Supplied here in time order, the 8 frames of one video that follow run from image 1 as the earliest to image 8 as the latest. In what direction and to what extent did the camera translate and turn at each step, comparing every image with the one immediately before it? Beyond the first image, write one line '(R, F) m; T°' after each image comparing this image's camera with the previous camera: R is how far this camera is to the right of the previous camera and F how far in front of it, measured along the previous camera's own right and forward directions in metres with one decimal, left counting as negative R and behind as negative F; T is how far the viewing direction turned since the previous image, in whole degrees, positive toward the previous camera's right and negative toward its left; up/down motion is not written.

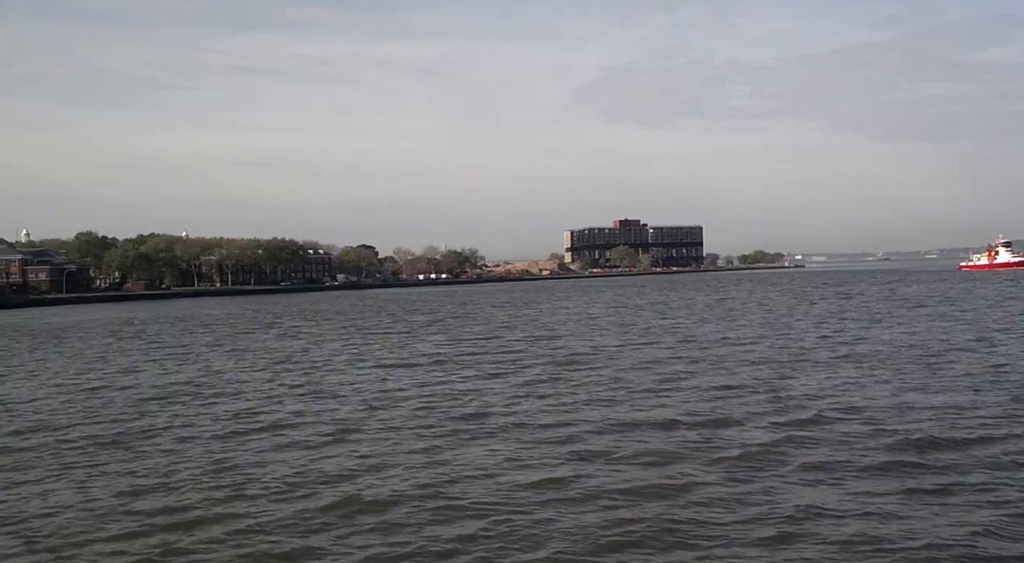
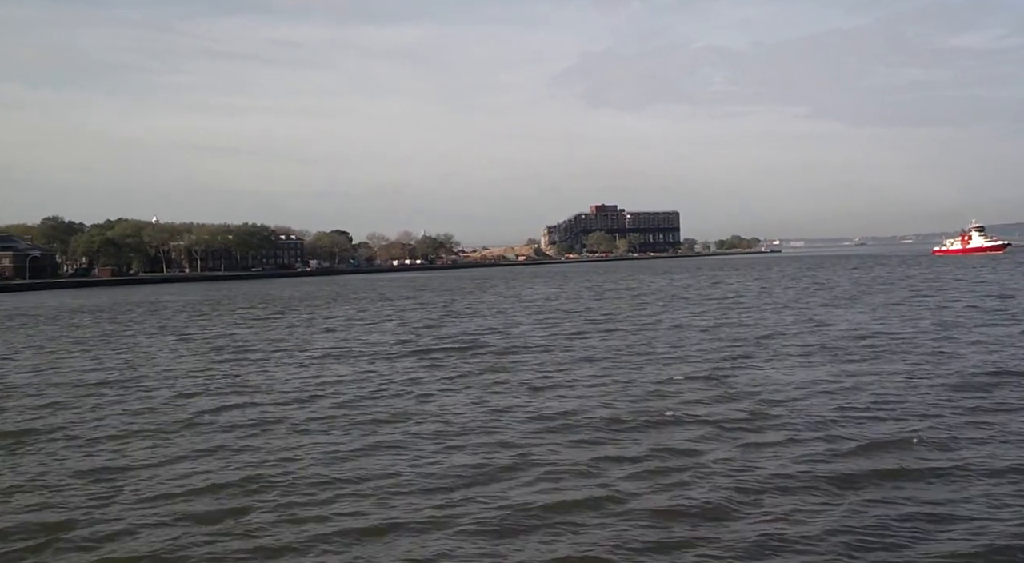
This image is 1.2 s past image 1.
(+0.5, +0.9) m; +1°
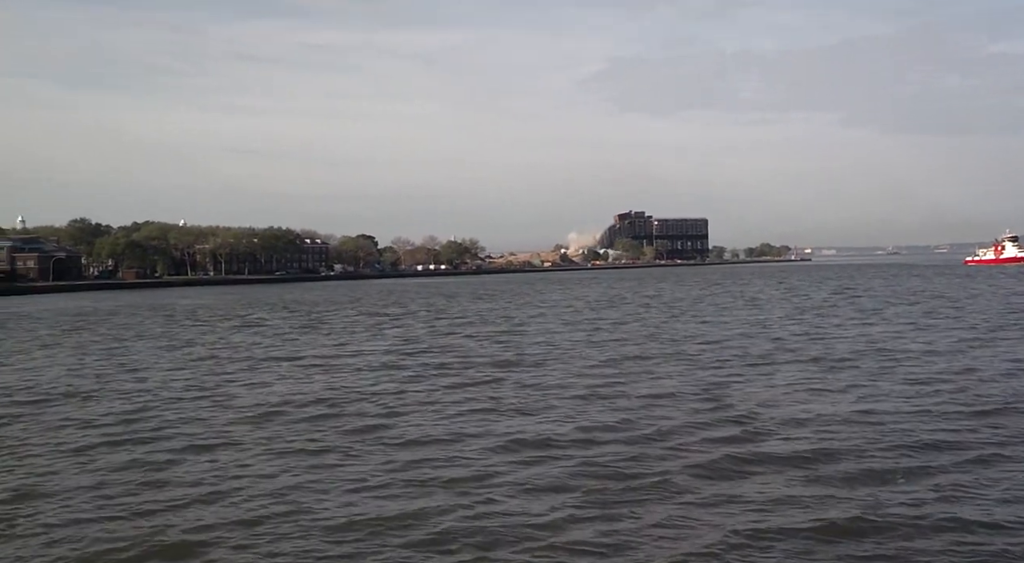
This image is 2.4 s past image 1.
(+0.5, +0.8) m; -1°
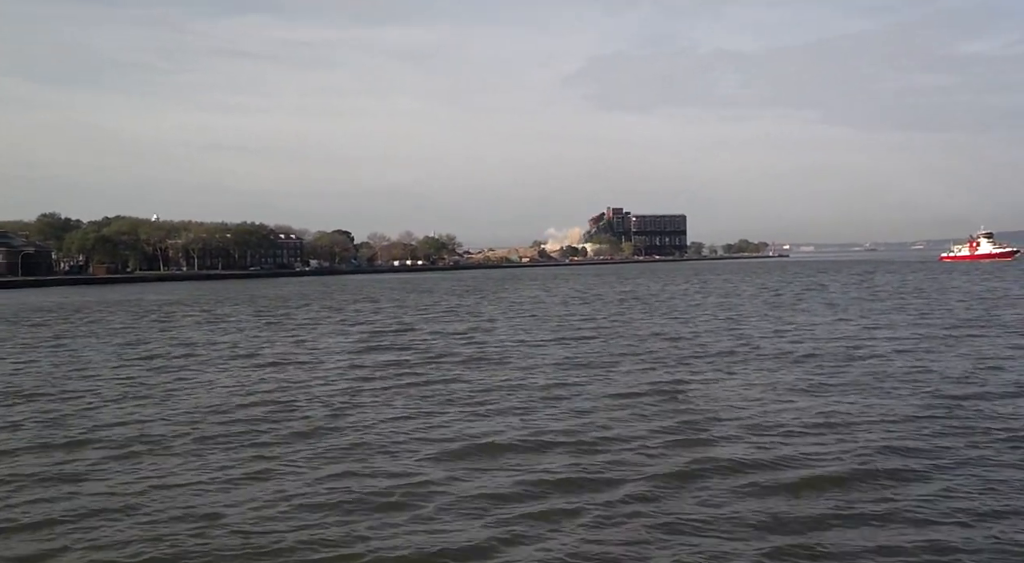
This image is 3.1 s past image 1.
(+0.2, +0.4) m; +1°
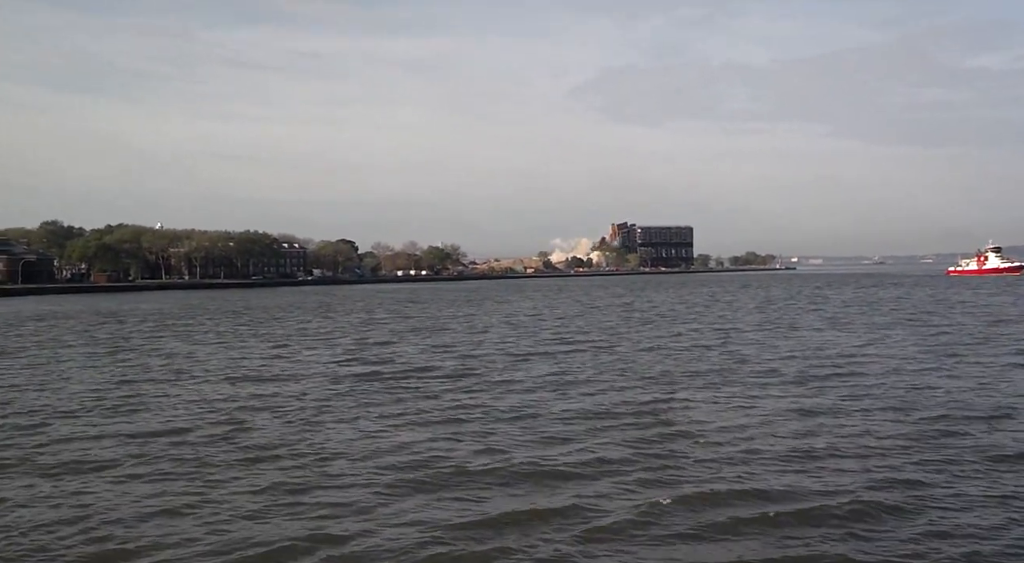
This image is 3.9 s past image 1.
(+0.3, +0.6) m; 0°
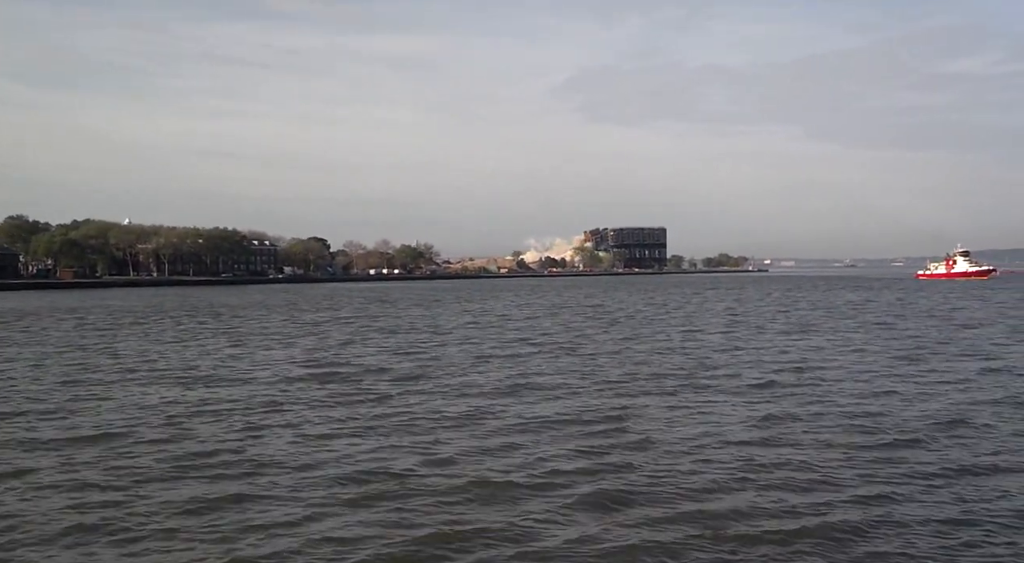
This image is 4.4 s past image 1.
(+0.2, +0.4) m; +1°
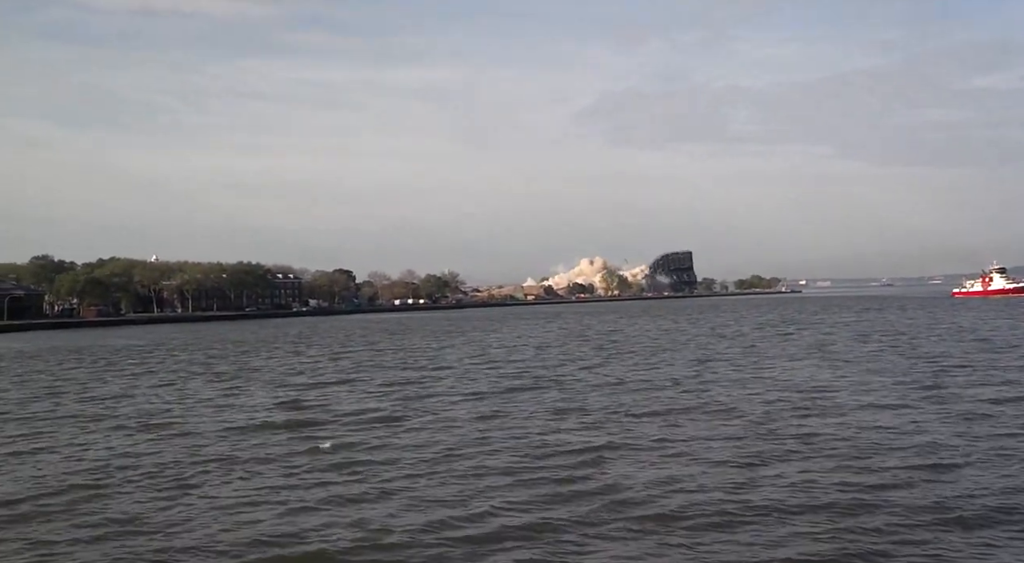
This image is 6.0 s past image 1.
(+0.6, +0.9) m; -2°
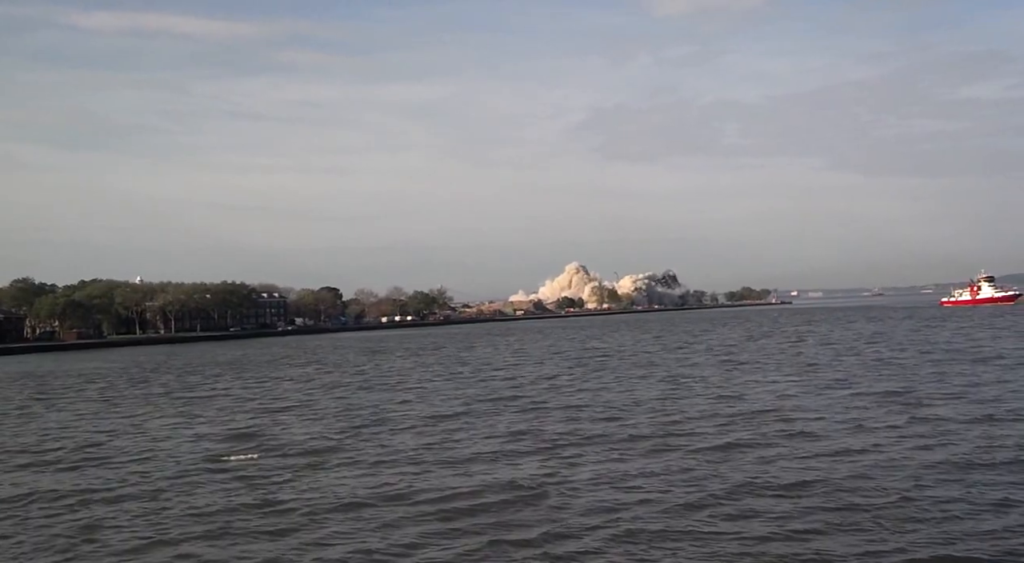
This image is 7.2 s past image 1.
(+0.5, +0.8) m; 0°
